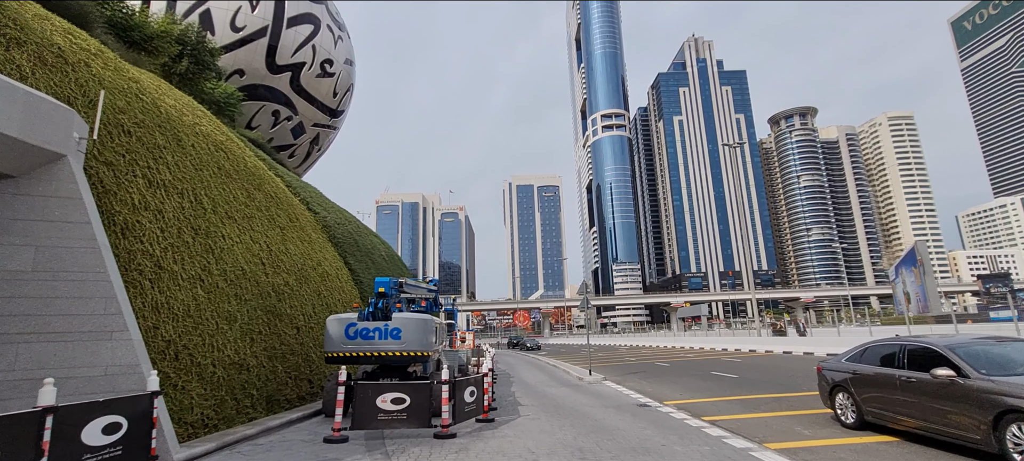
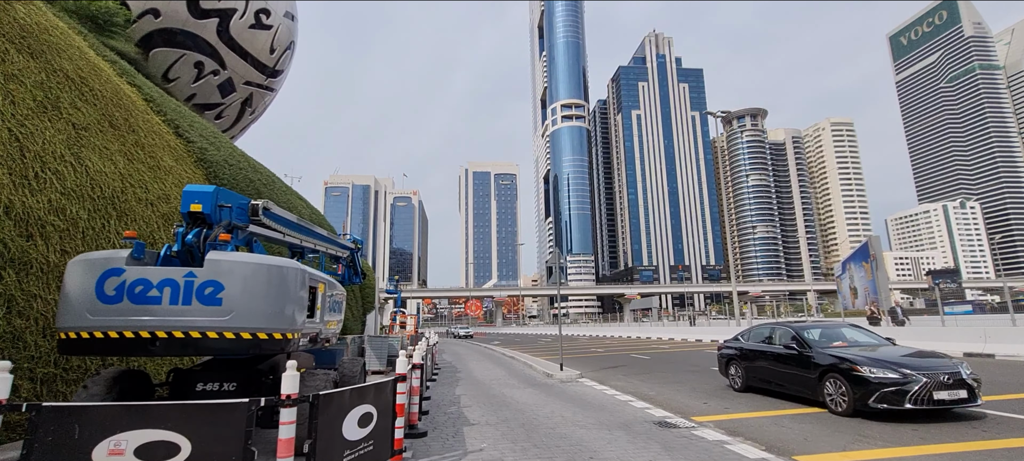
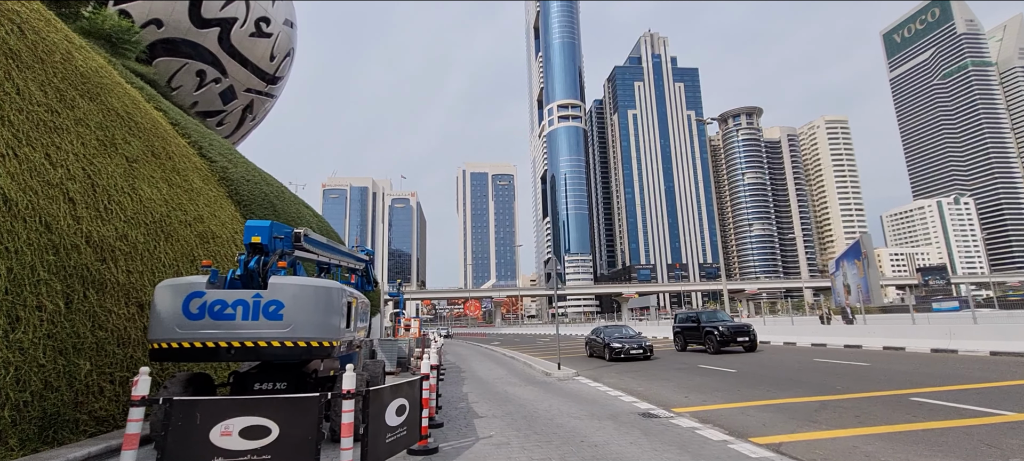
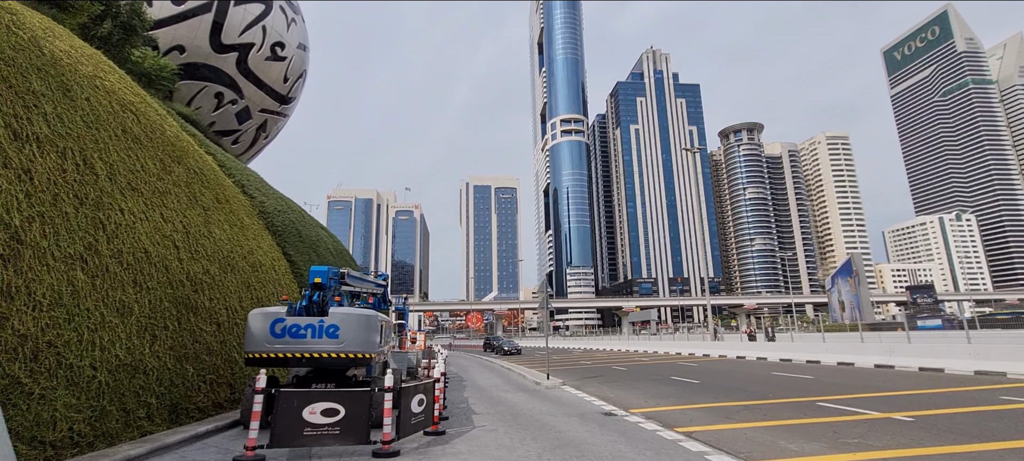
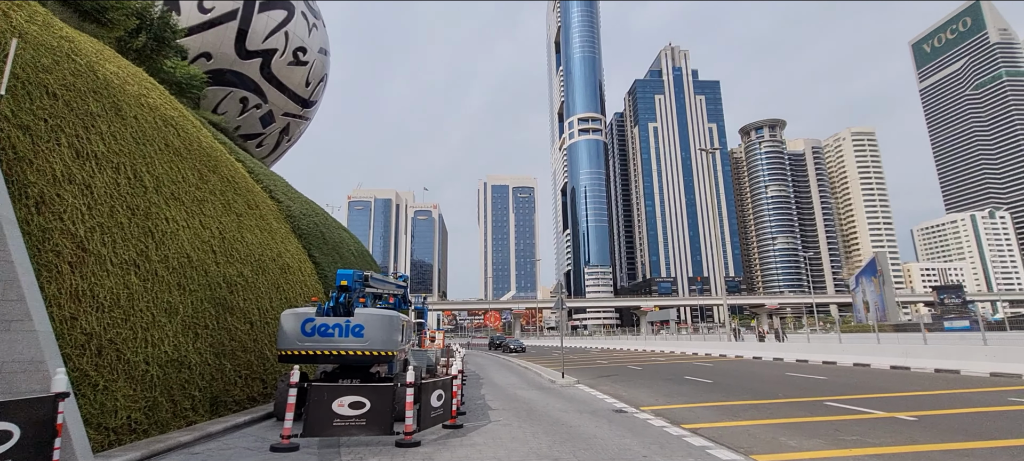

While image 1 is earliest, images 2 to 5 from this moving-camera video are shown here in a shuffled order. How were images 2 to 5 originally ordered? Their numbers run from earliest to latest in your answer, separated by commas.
5, 4, 3, 2
